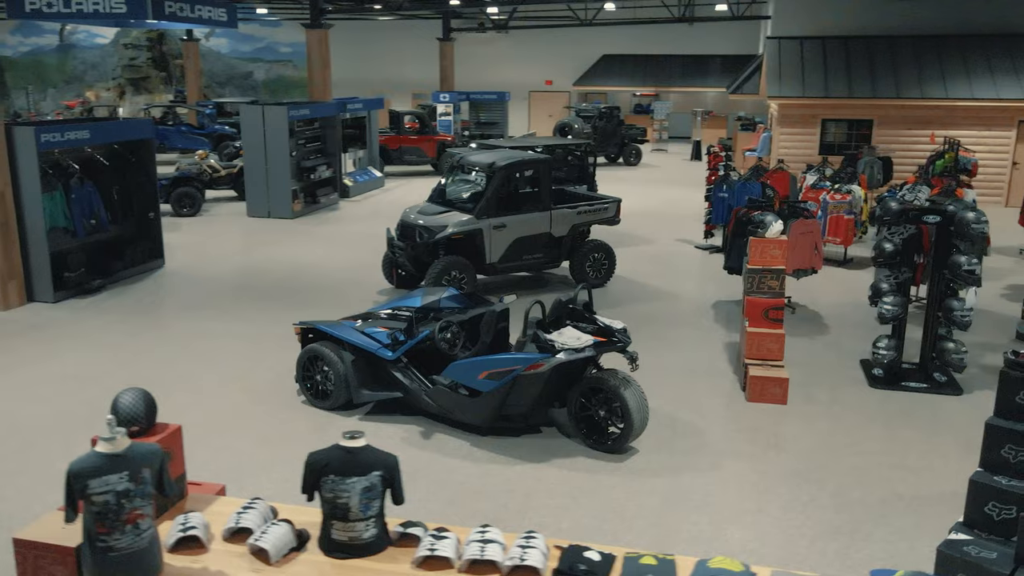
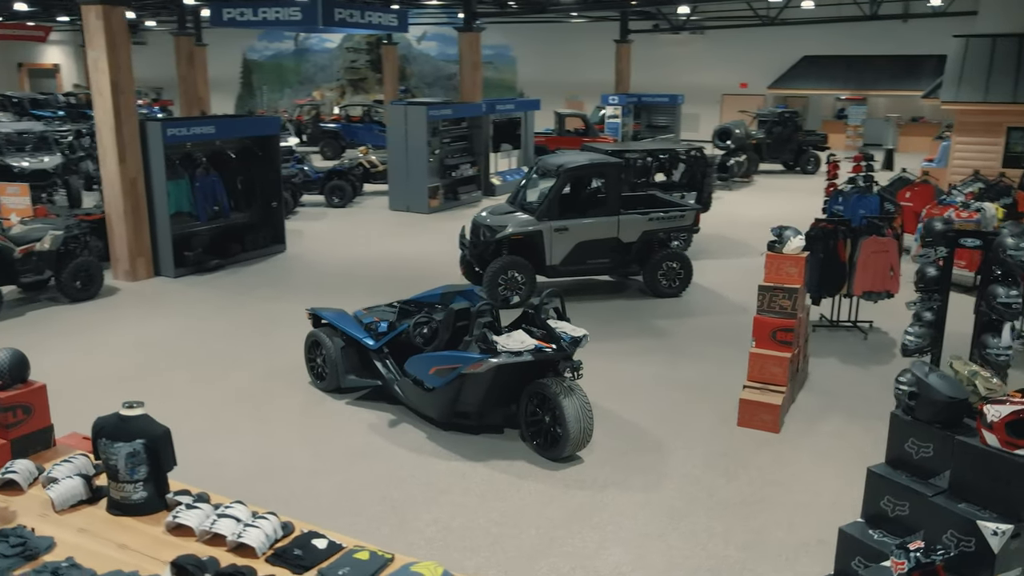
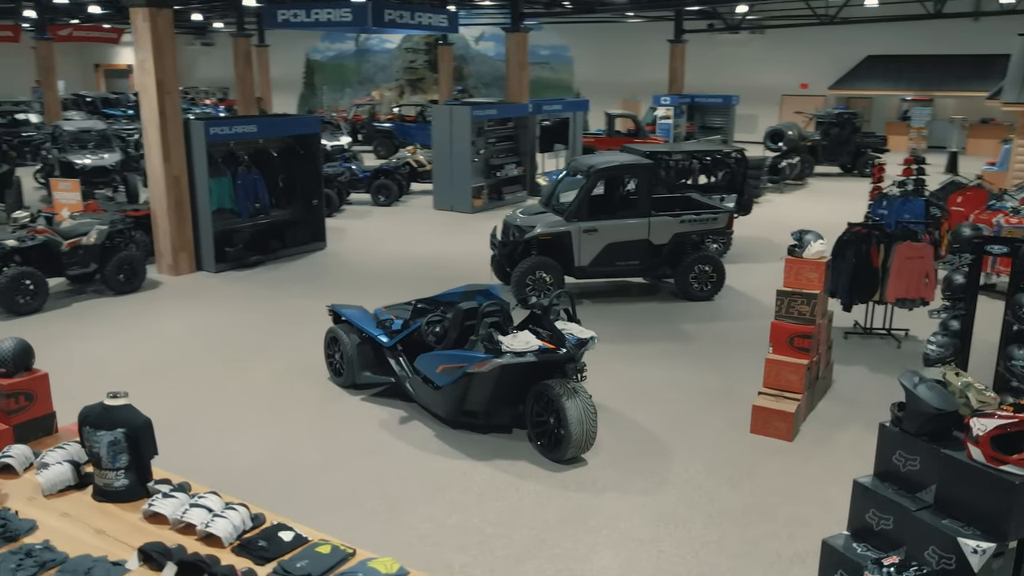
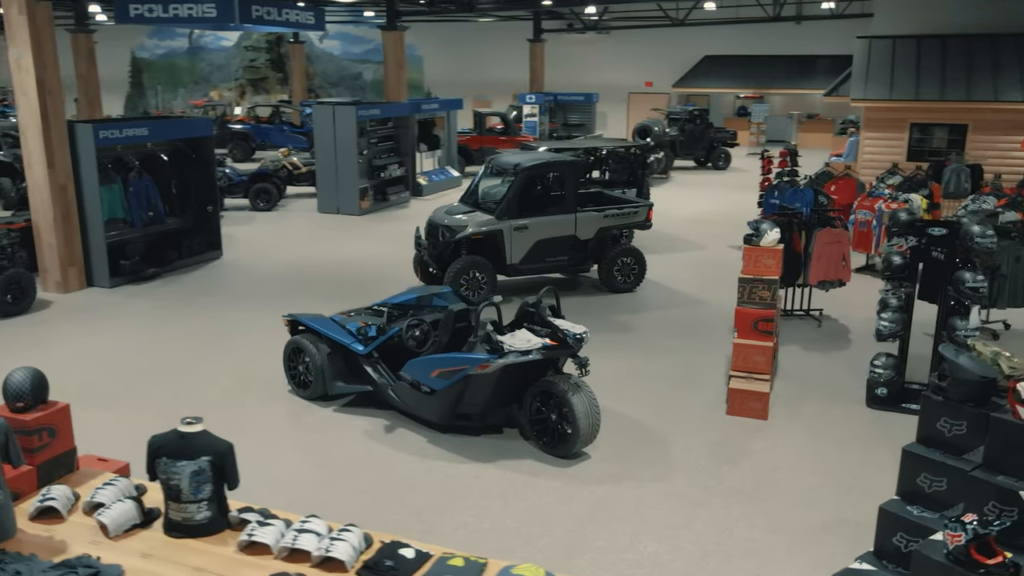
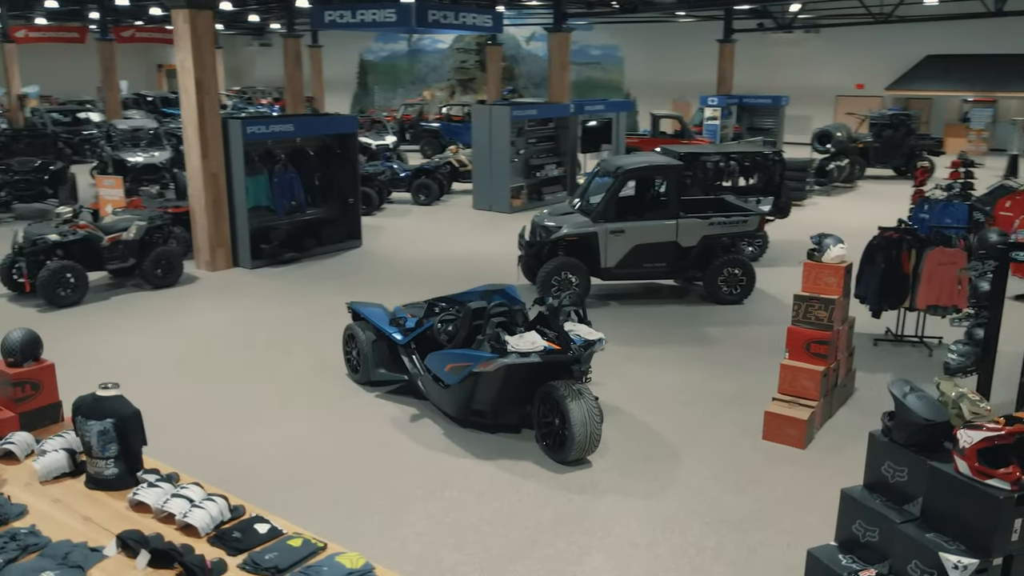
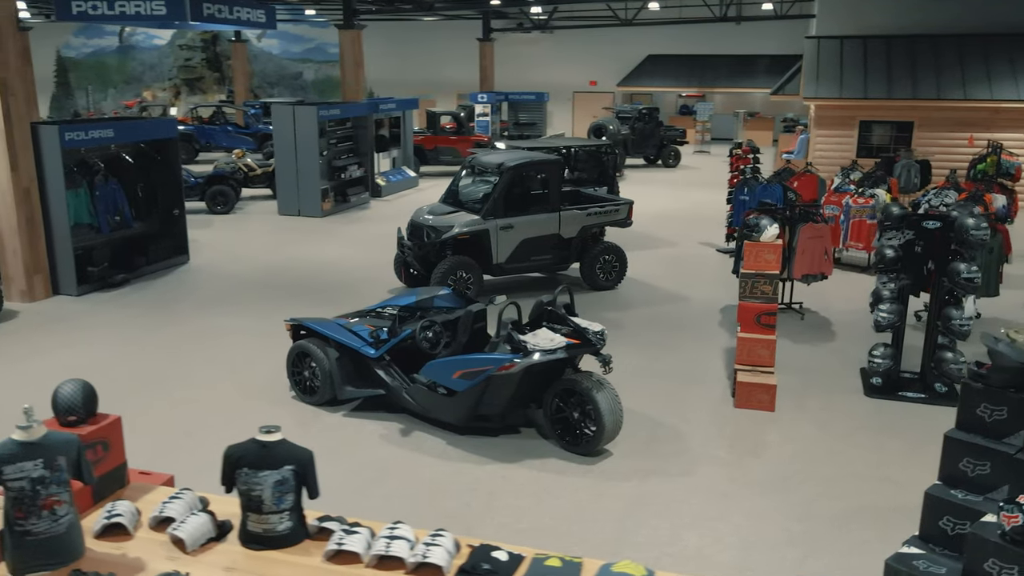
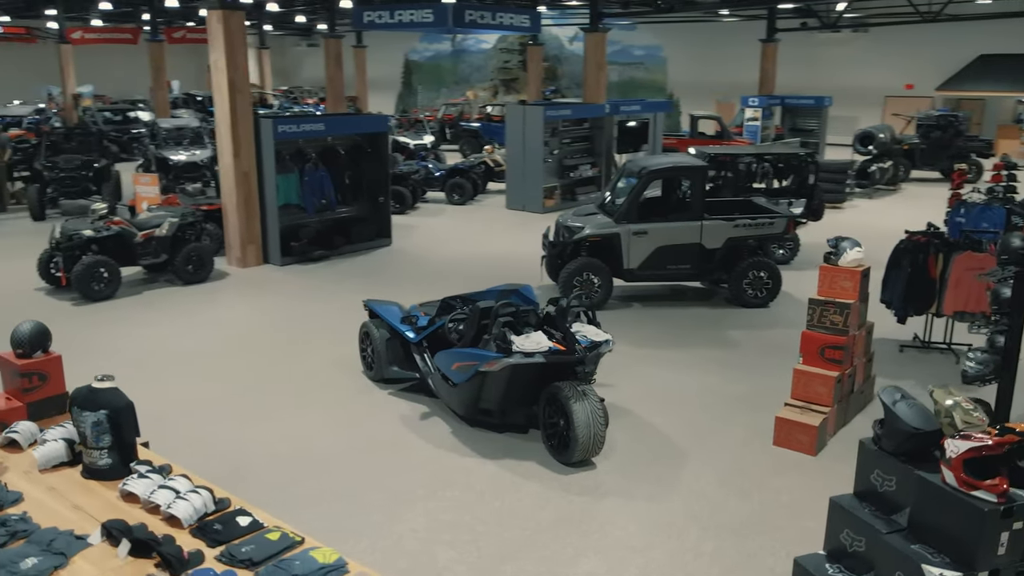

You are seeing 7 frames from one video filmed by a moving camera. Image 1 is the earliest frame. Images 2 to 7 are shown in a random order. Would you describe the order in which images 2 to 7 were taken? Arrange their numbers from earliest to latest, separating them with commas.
6, 4, 2, 3, 5, 7
